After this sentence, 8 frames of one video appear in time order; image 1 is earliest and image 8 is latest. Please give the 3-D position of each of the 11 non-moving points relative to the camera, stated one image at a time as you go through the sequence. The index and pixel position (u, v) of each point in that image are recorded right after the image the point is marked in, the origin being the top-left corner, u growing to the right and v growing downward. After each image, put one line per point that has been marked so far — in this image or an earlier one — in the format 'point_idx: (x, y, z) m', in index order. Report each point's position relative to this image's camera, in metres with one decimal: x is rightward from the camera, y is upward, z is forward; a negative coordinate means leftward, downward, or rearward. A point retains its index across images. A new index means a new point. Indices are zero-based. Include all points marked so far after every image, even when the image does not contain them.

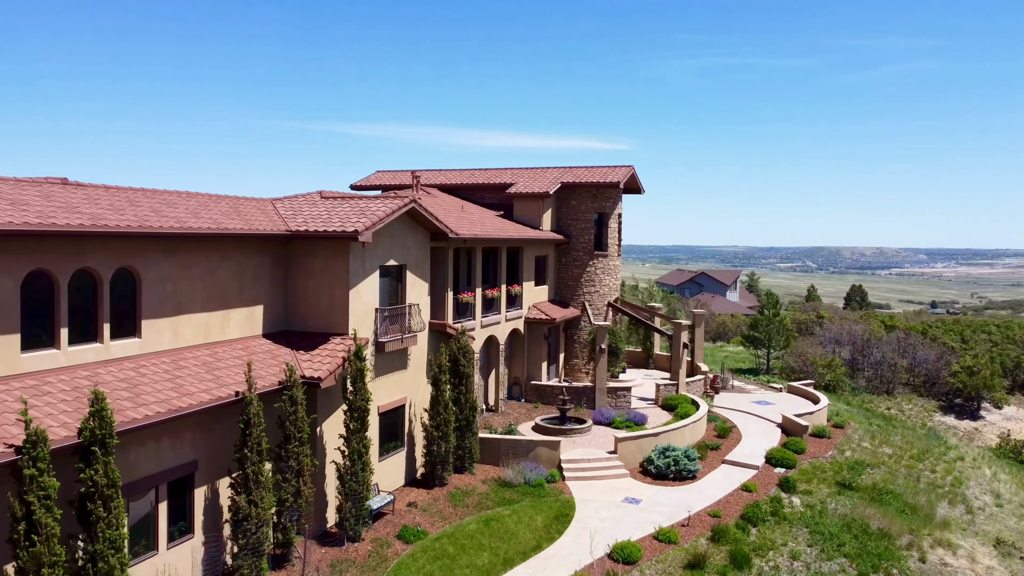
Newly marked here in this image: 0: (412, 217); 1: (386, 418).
0: (-2.1, +1.5, +17.7) m
1: (-2.6, -2.7, +16.9) m
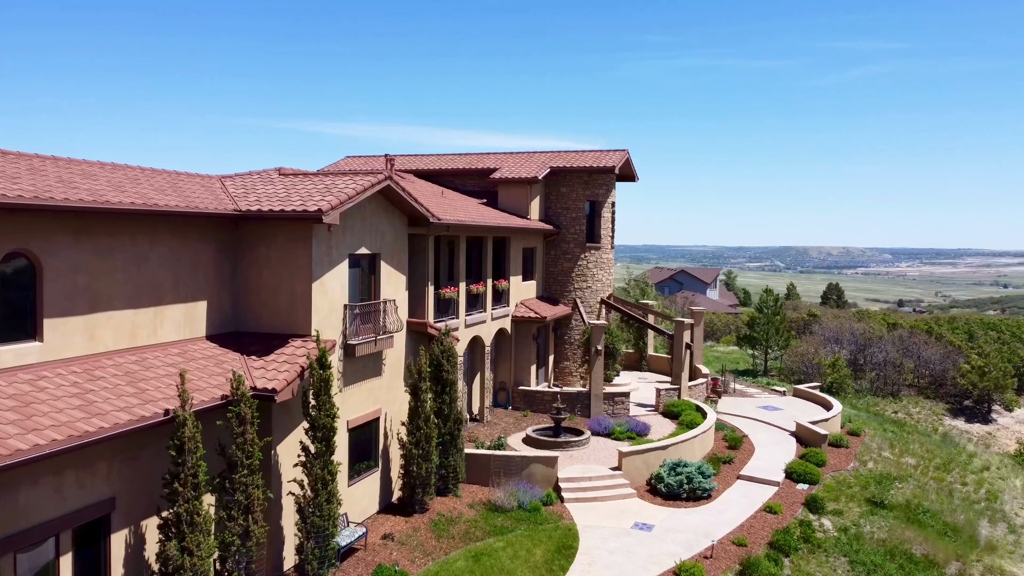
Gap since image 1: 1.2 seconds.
0: (-2.3, +1.6, +15.1) m
1: (-2.7, -2.6, +14.3) m
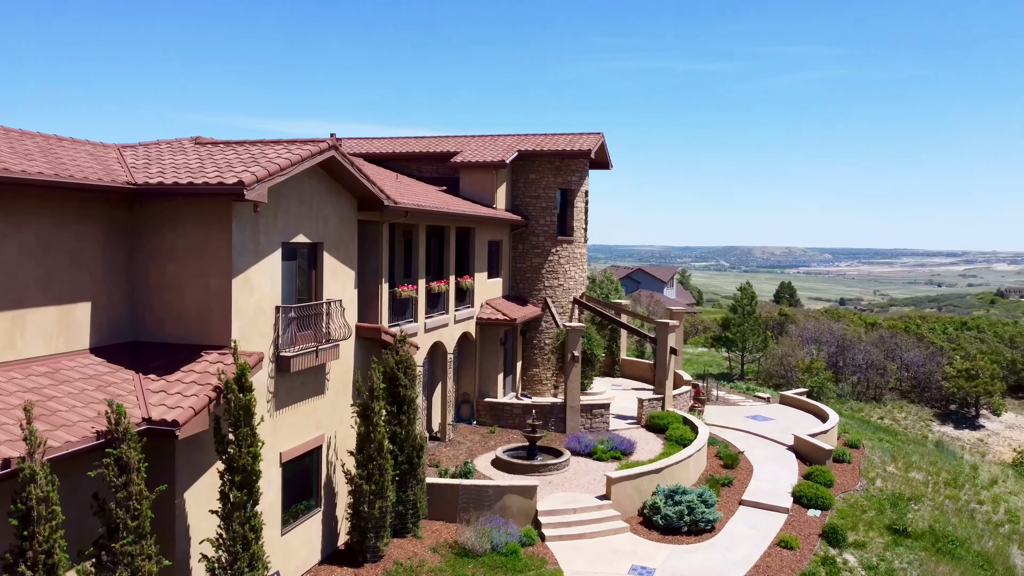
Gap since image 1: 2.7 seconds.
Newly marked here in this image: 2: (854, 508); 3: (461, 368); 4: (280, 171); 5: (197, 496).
0: (-2.7, +1.7, +12.3) m
1: (-3.1, -2.5, +11.5) m
2: (+6.9, -4.4, +16.5) m
3: (-1.2, -1.9, +19.6) m
4: (-2.8, +1.4, +10.0) m
5: (-3.4, -2.3, +9.0) m
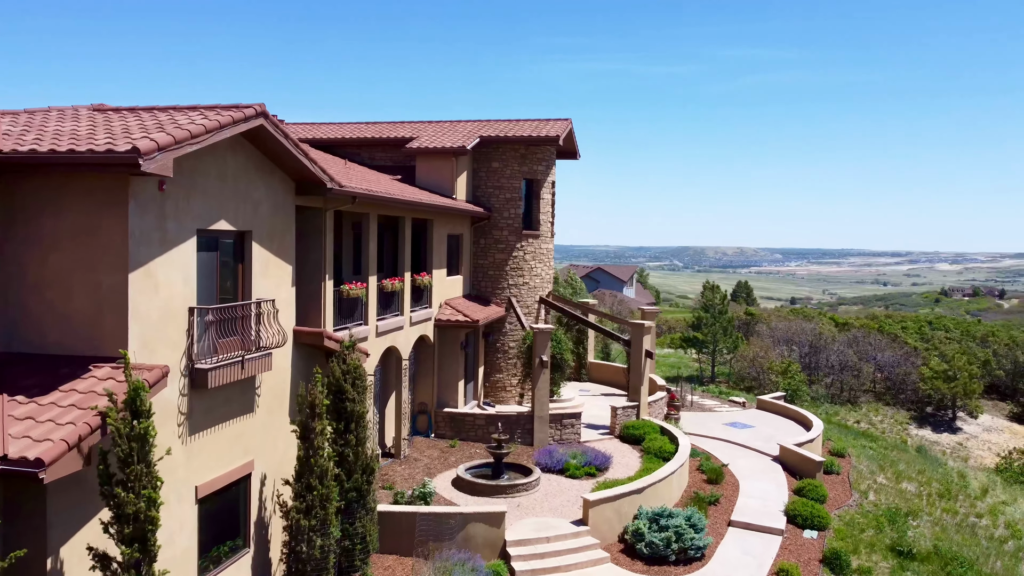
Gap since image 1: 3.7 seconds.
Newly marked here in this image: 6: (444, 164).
0: (-3.1, +1.7, +10.3) m
1: (-3.5, -2.5, +9.5) m
2: (+6.2, -4.4, +15.0) m
3: (-2.1, -1.9, +17.7) m
4: (-3.2, +1.5, +8.1) m
5: (-3.7, -2.3, +7.0) m
6: (-1.6, +2.9, +19.2) m
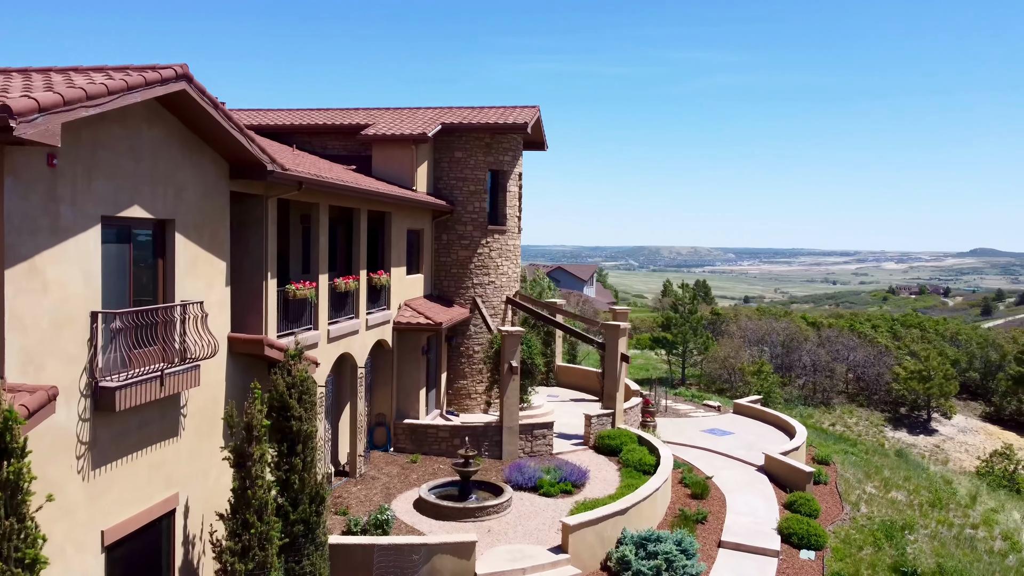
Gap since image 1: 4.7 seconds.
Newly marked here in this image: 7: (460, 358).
0: (-3.4, +1.7, +8.7) m
1: (-3.7, -2.5, +7.8) m
2: (+5.7, -4.3, +13.9) m
3: (-2.7, -1.9, +16.1) m
4: (-3.3, +1.5, +6.4) m
5: (-3.8, -2.3, +5.3) m
6: (-2.3, +2.9, +17.6) m
7: (-1.2, -1.6, +18.9) m
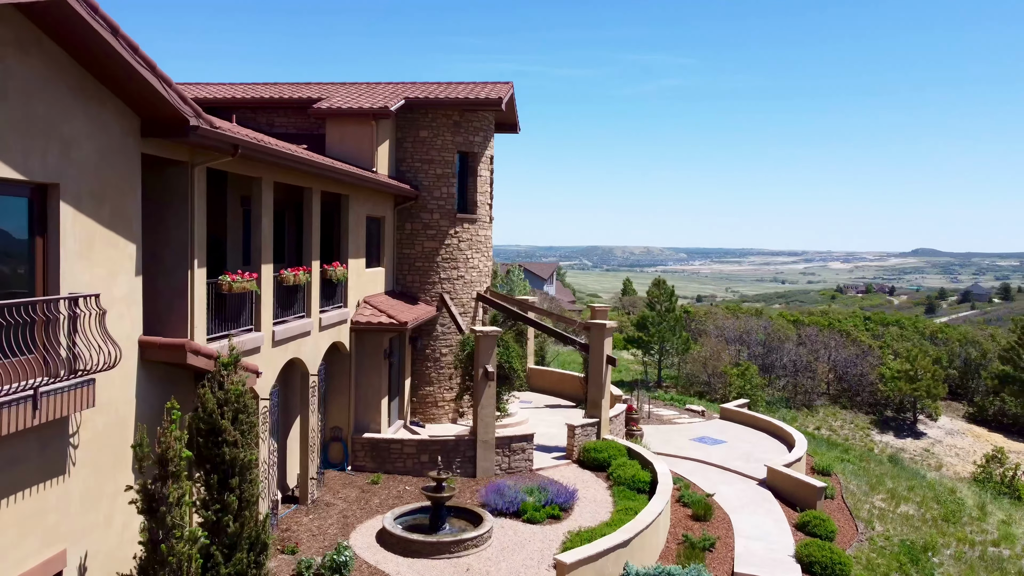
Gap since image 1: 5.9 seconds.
0: (-3.4, +1.8, +6.5) m
1: (-3.6, -2.4, +5.7) m
2: (+5.4, -4.2, +12.2) m
3: (-3.1, -1.8, +14.0) m
4: (-3.2, +1.6, +4.3) m
5: (-3.6, -2.2, +3.2) m
6: (-2.8, +3.0, +15.5) m
7: (-1.8, -1.5, +16.9) m
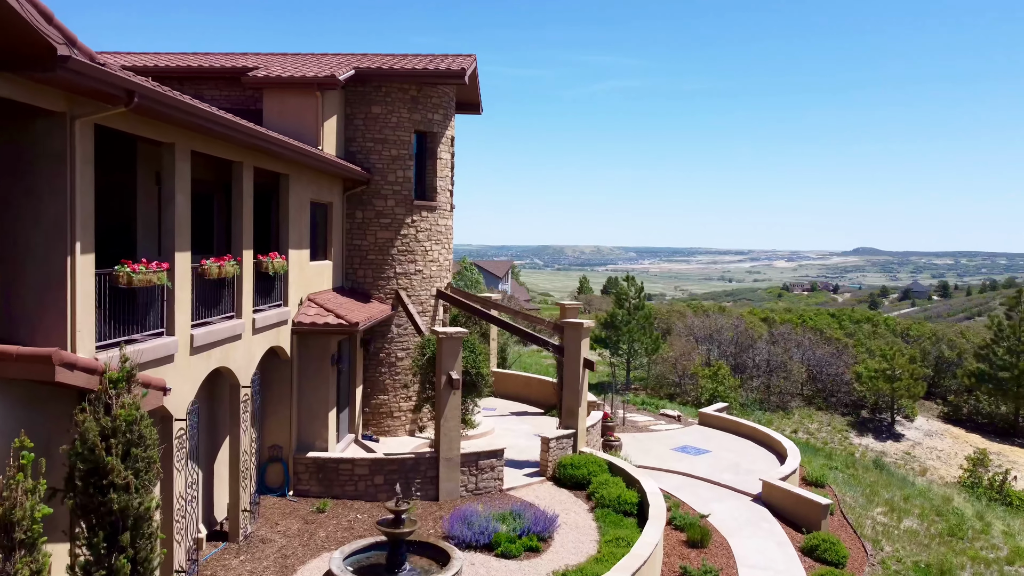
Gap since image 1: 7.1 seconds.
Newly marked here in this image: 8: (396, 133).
0: (-3.5, +1.9, +4.5) m
1: (-3.6, -2.4, +3.7) m
2: (+5.0, -4.1, +10.7) m
3: (-3.6, -1.7, +12.0) m
4: (-3.1, +1.6, +2.3) m
5: (-3.5, -2.1, +1.1) m
6: (-3.4, +3.1, +13.5) m
7: (-2.4, -1.4, +15.0) m
8: (-2.1, +2.8, +15.0) m
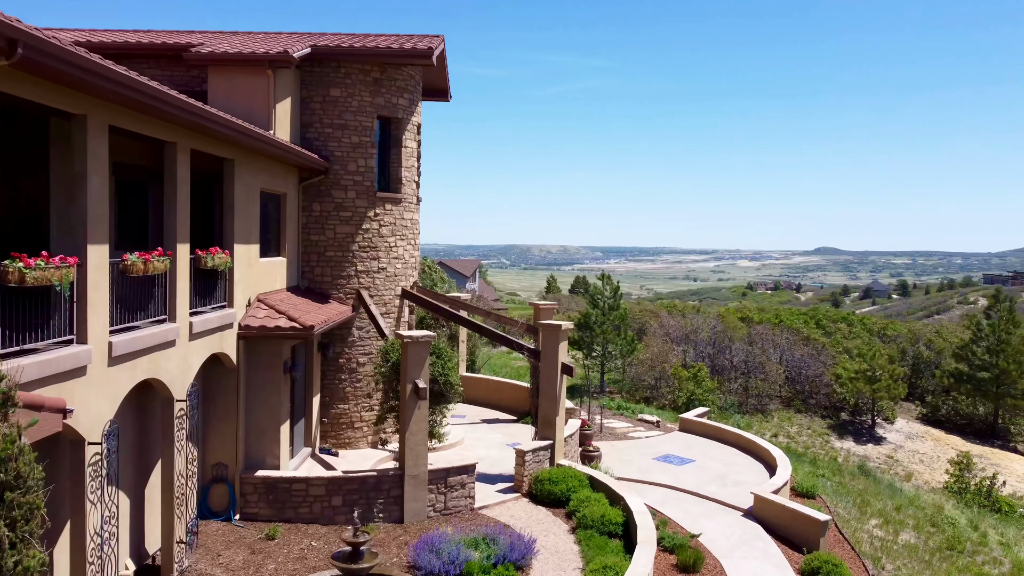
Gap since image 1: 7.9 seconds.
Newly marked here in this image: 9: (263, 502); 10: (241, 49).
0: (-3.5, +1.9, +3.2) m
1: (-3.6, -2.4, +2.4) m
2: (+4.7, -4.1, +9.8) m
3: (-4.0, -1.7, +10.7) m
4: (-3.1, +1.6, +1.0) m
5: (-3.4, -2.1, -0.1) m
6: (-3.8, +3.1, +12.2) m
7: (-2.9, -1.4, +13.7) m
8: (-2.6, +2.8, +13.8) m
9: (-3.2, -2.8, +10.6) m
10: (-4.1, +3.6, +12.4) m
